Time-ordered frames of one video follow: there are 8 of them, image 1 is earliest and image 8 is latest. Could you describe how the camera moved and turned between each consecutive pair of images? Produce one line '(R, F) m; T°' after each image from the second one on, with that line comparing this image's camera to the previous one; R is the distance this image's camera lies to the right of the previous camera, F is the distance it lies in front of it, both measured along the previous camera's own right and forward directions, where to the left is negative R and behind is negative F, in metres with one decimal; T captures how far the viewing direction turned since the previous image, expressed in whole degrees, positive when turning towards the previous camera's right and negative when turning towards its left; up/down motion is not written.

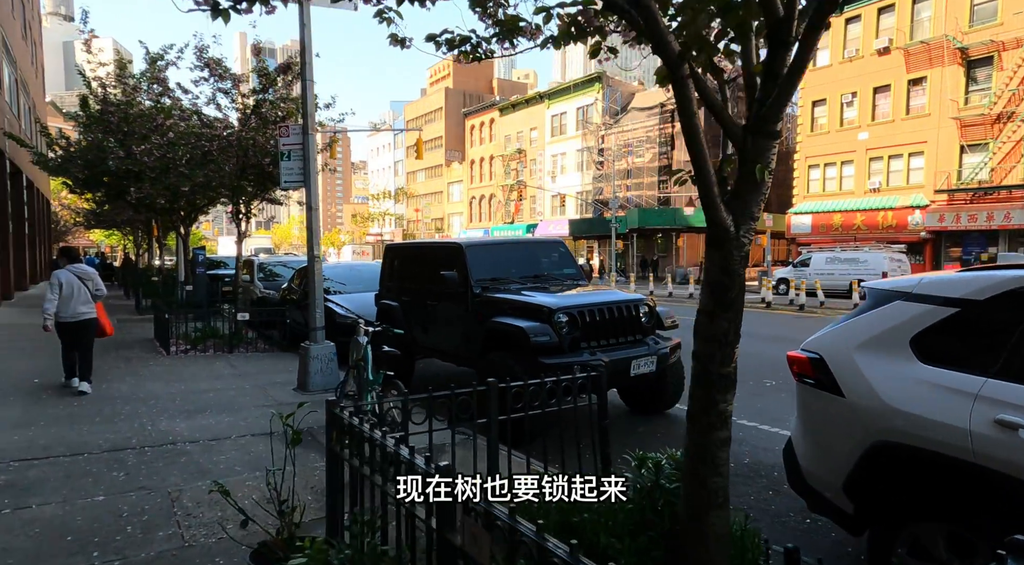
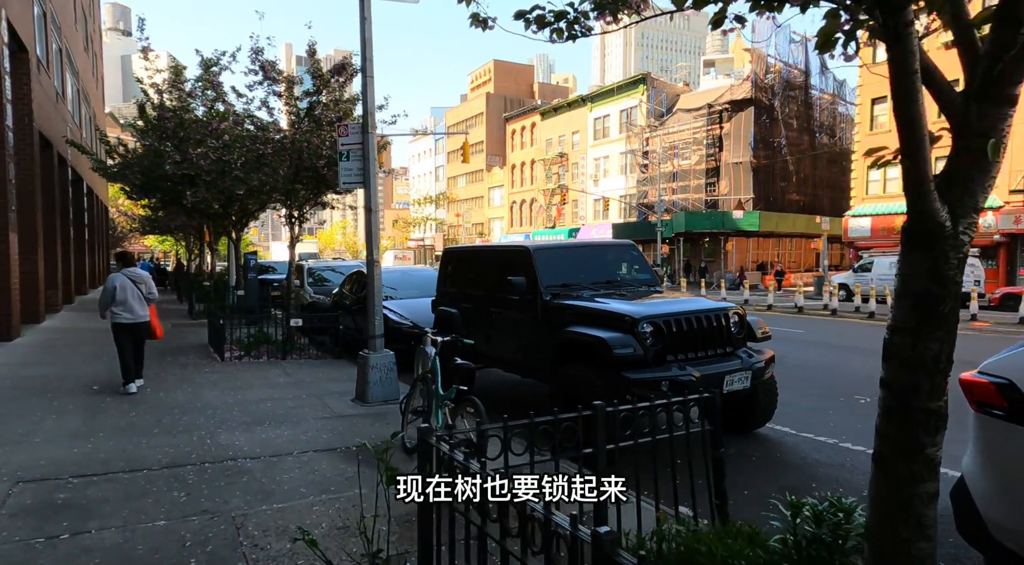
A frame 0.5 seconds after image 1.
(-0.3, +0.4) m; -3°
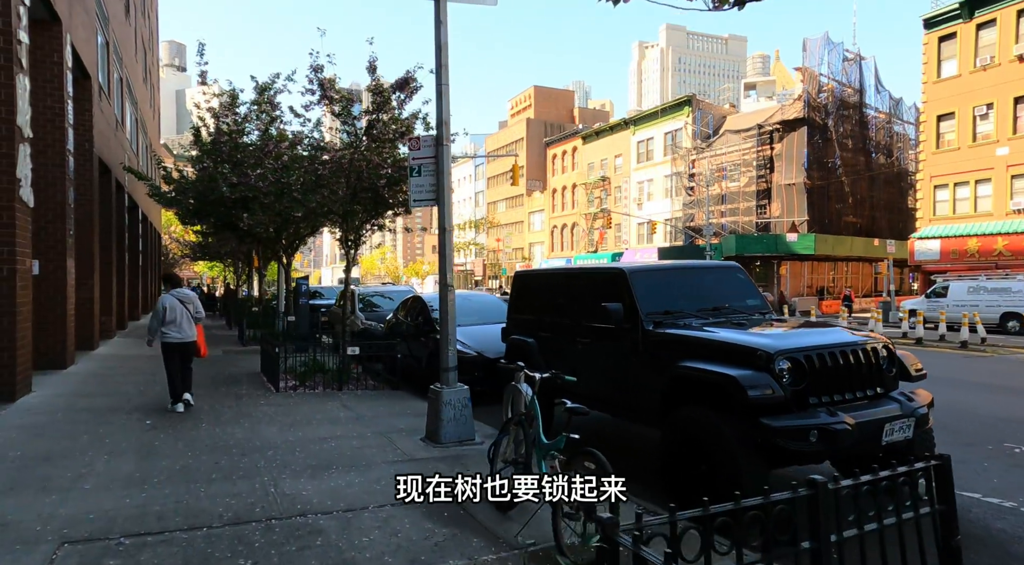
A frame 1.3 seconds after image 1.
(-0.5, +0.7) m; -3°
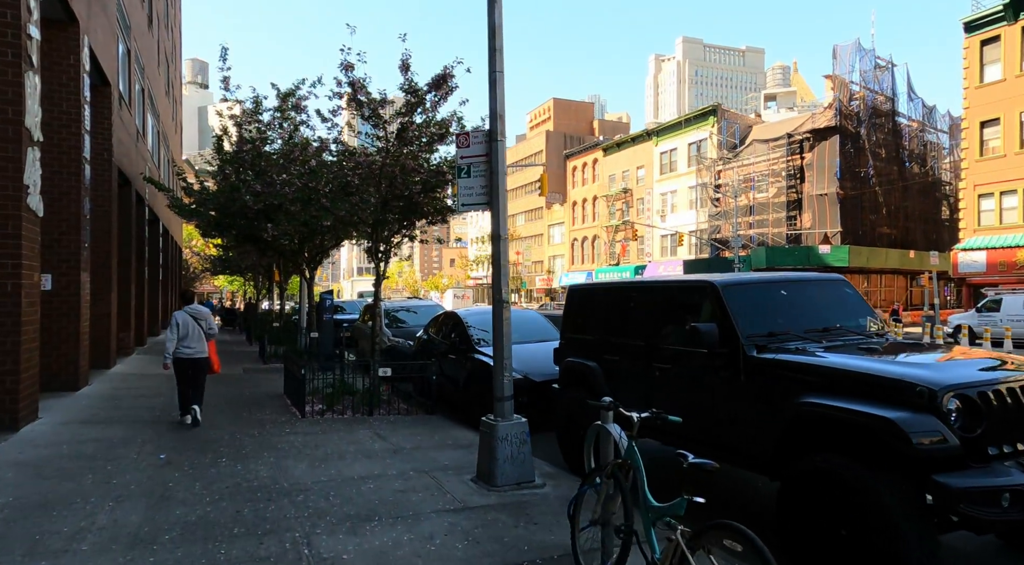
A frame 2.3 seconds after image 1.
(-0.4, +0.9) m; -1°
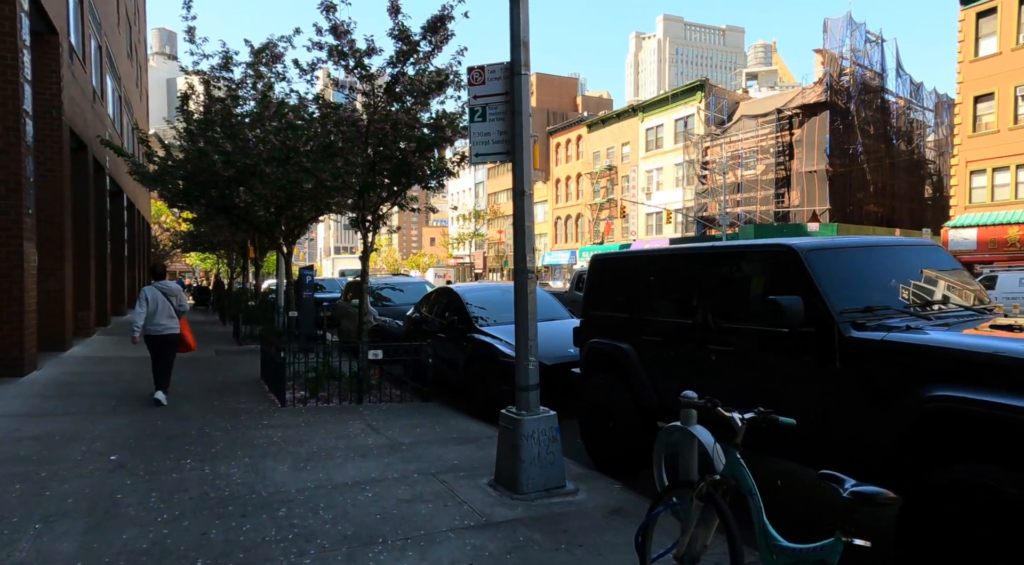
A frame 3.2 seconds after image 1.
(-0.3, +1.1) m; +2°
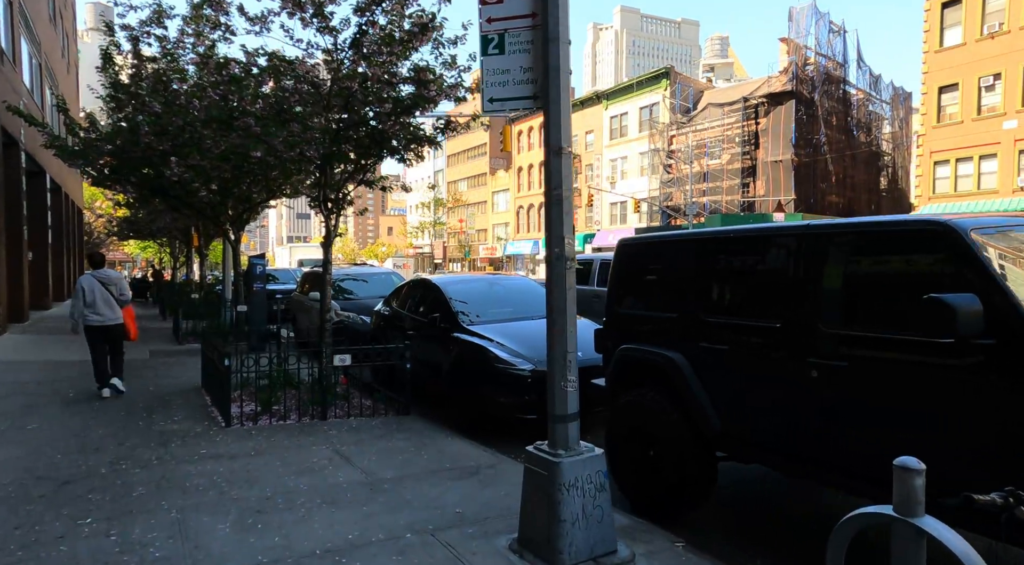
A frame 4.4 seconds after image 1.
(-0.4, +1.4) m; +4°
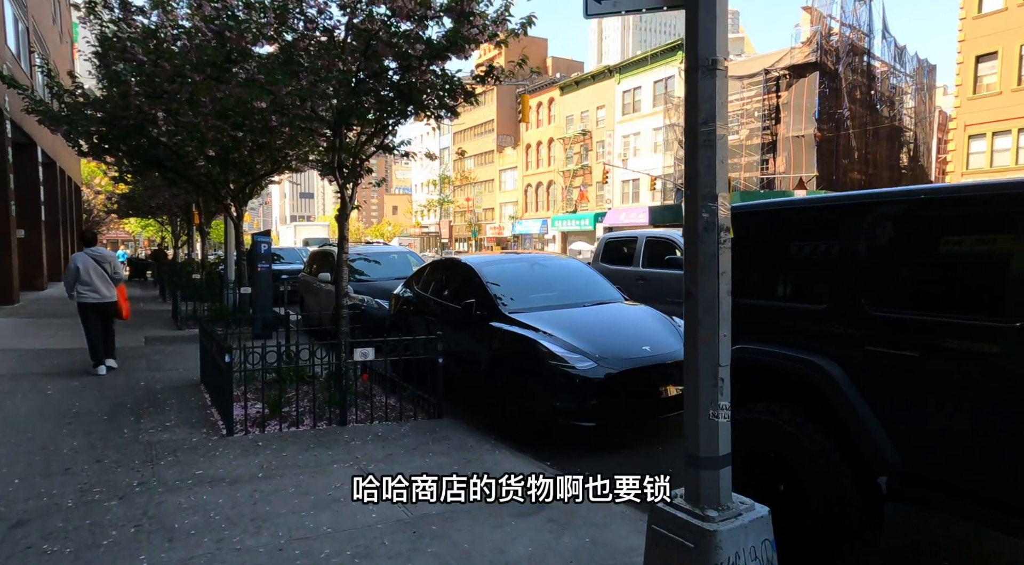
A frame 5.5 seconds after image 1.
(-0.4, +1.2) m; 0°
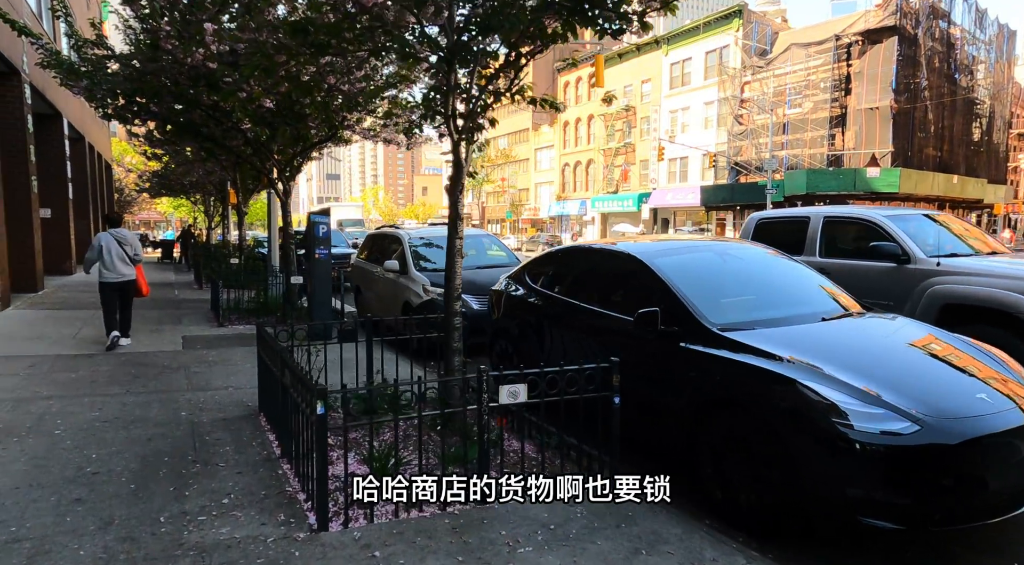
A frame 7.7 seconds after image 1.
(-1.2, +2.2) m; -2°
